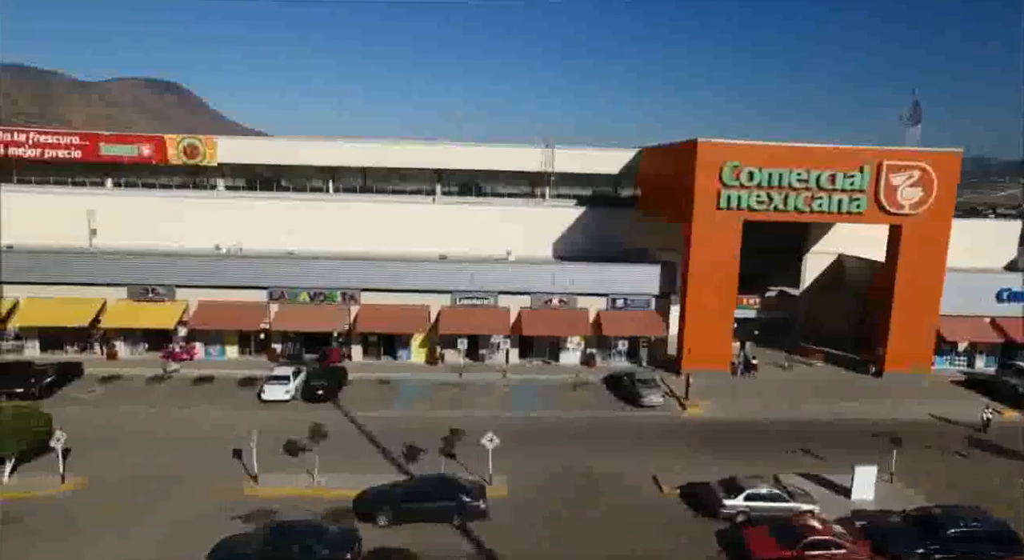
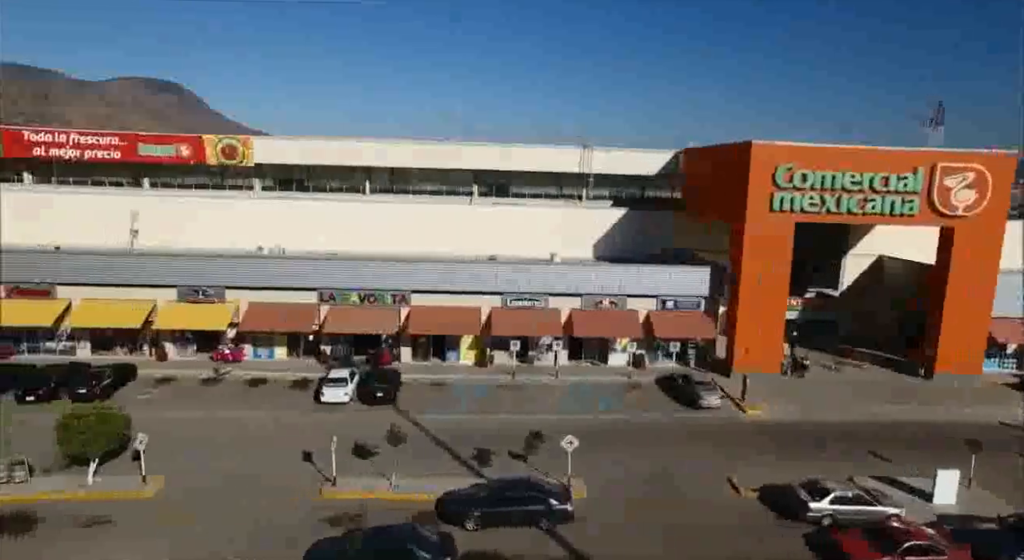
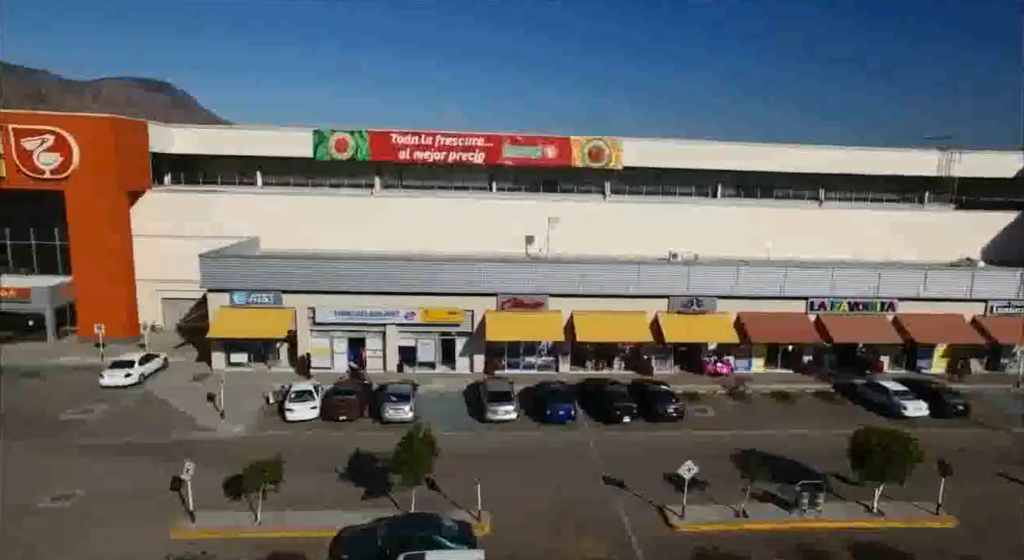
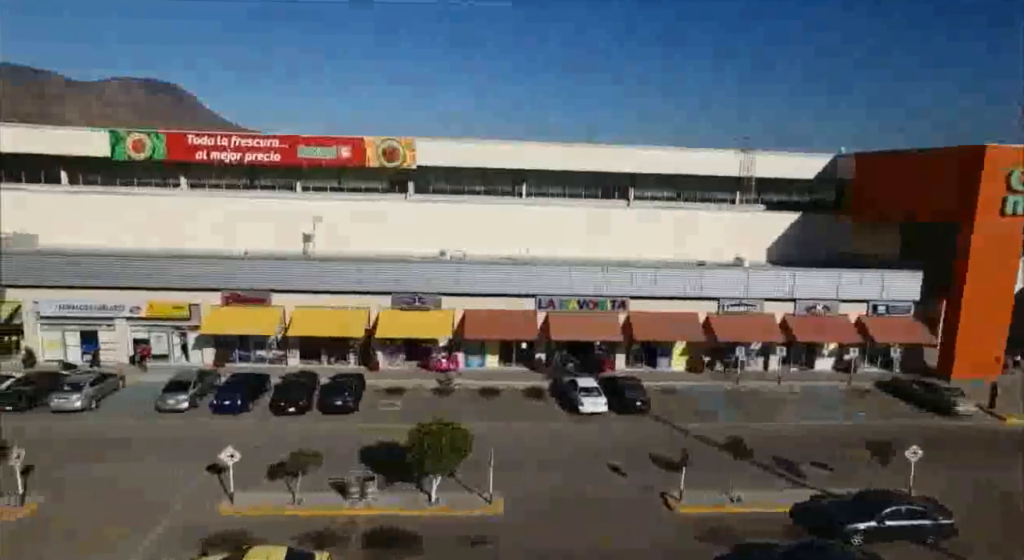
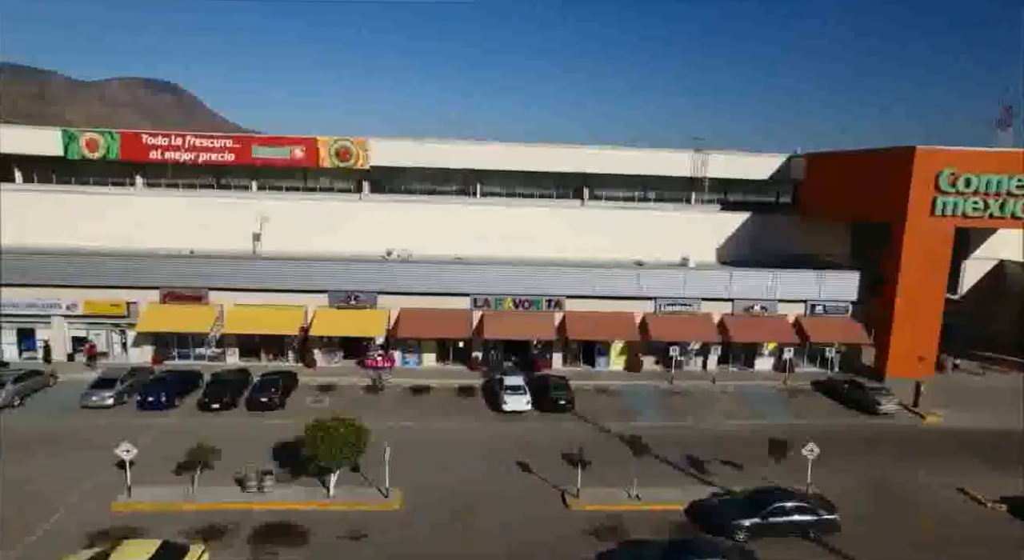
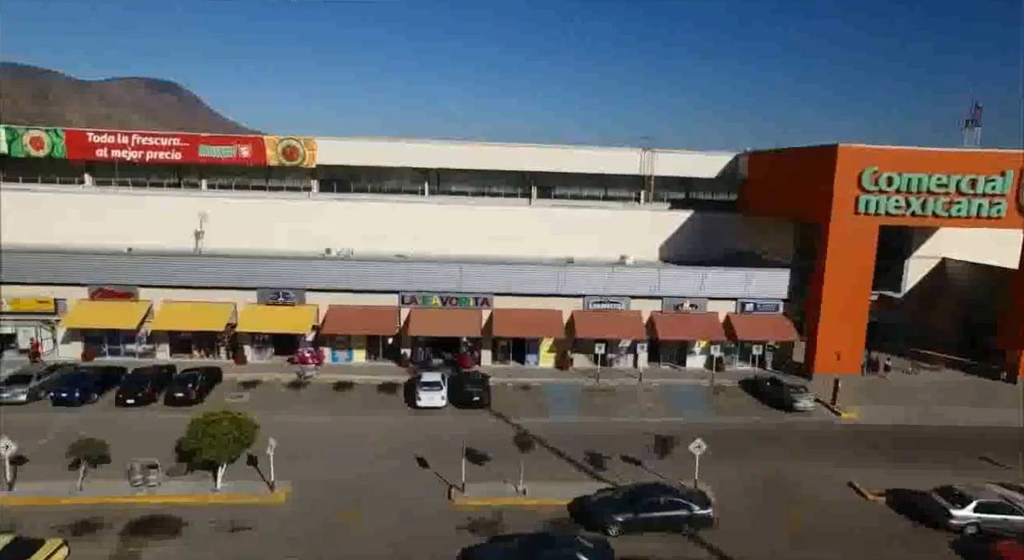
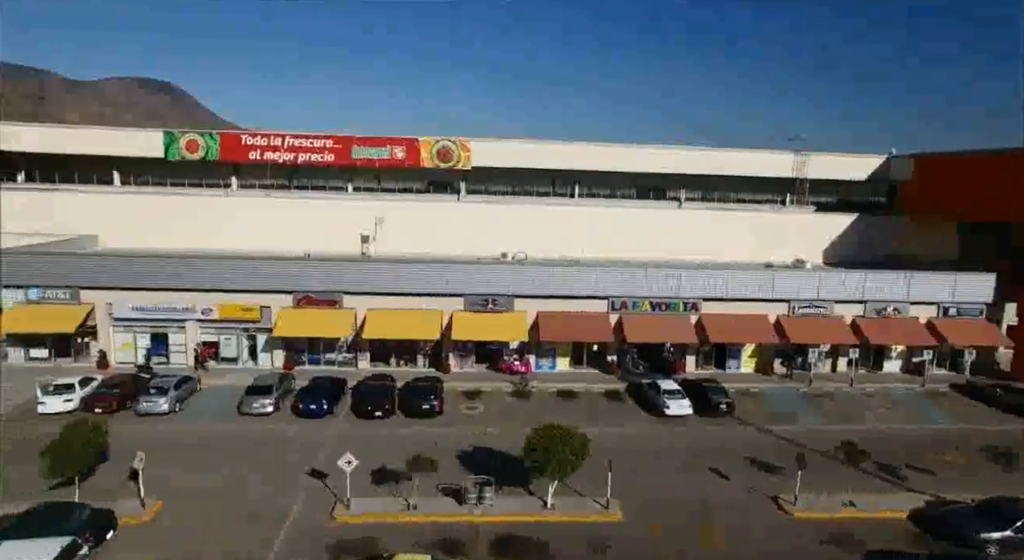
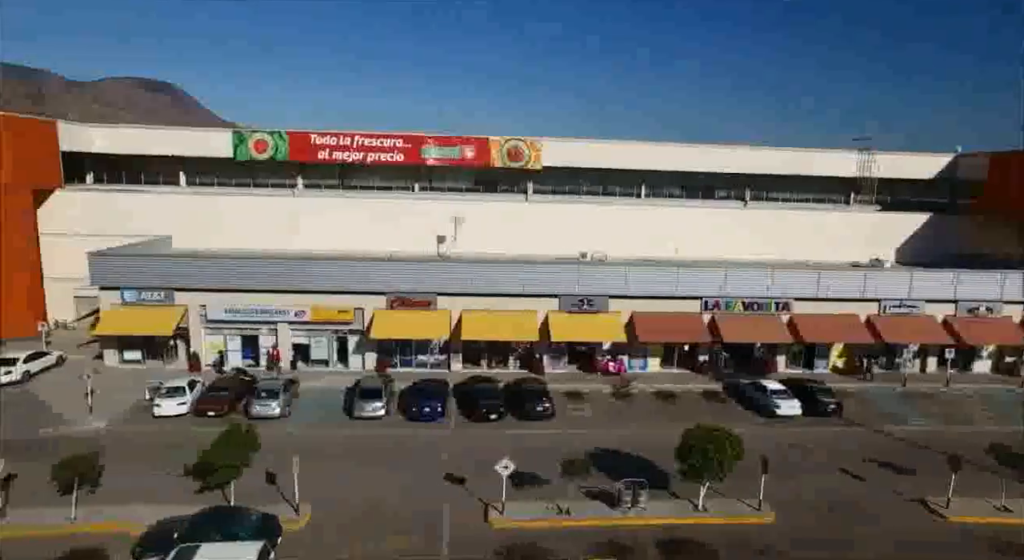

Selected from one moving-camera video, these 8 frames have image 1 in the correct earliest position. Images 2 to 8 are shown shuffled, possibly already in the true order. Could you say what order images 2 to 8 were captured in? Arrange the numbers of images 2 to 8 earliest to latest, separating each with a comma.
2, 6, 5, 4, 7, 8, 3
